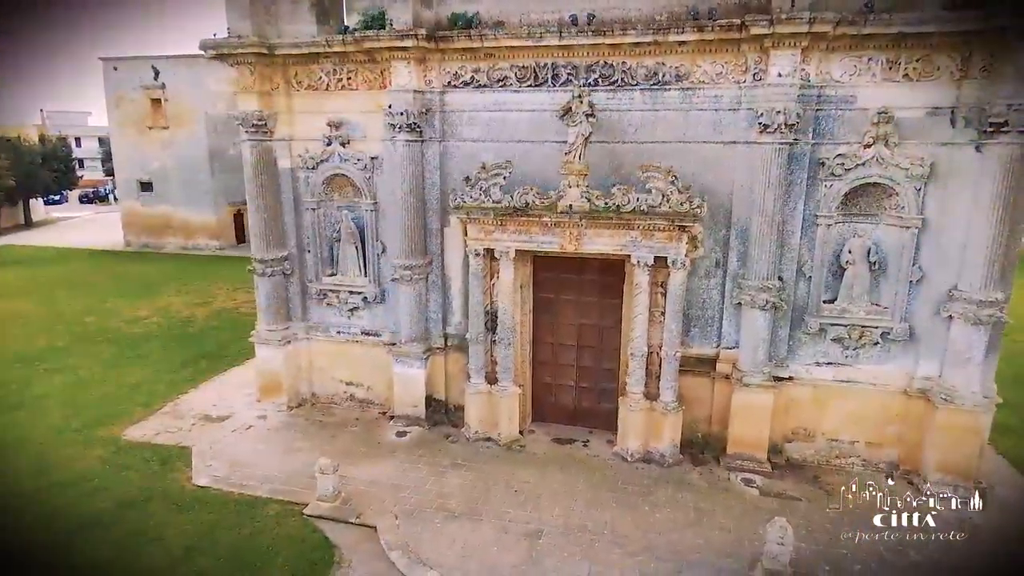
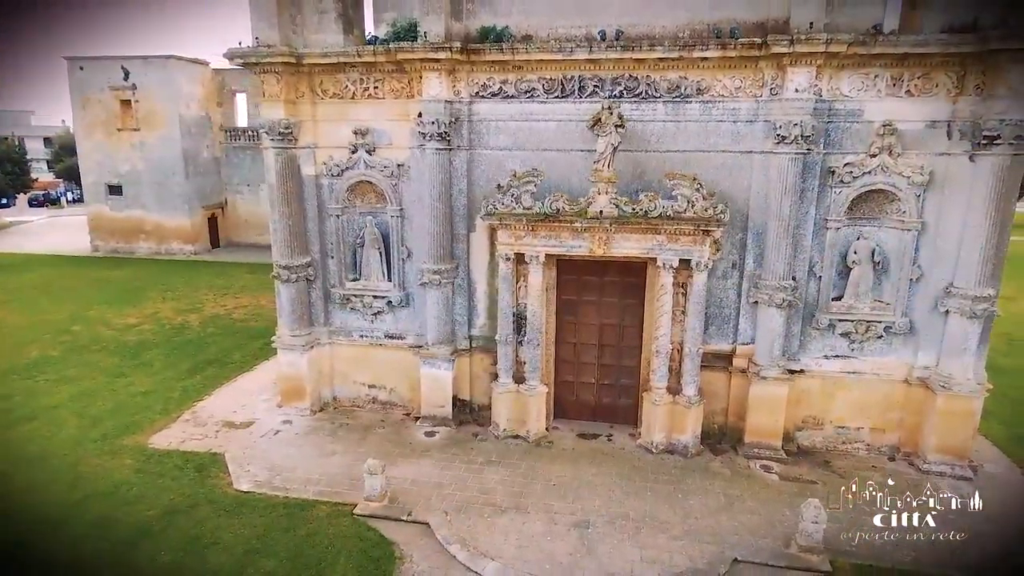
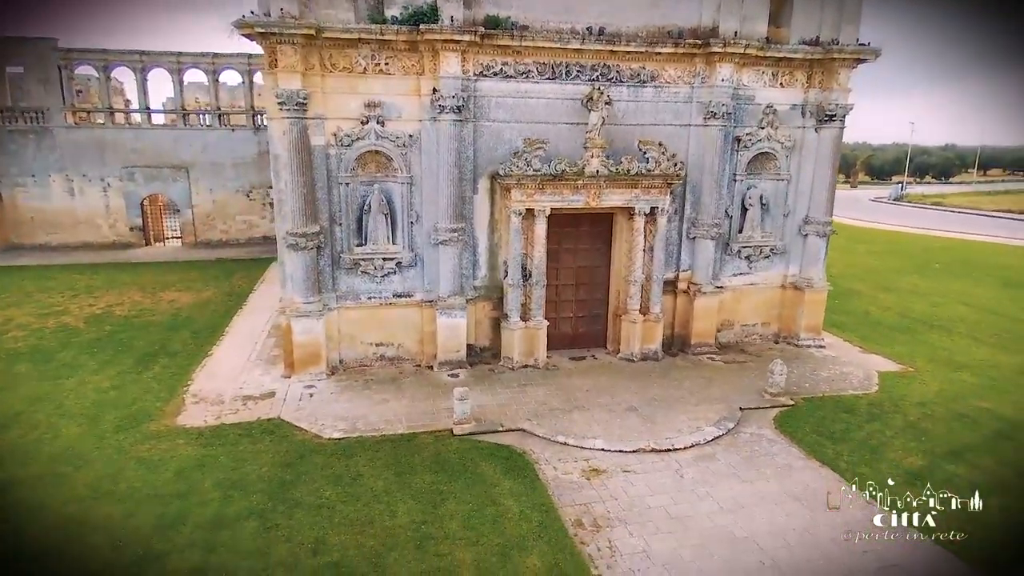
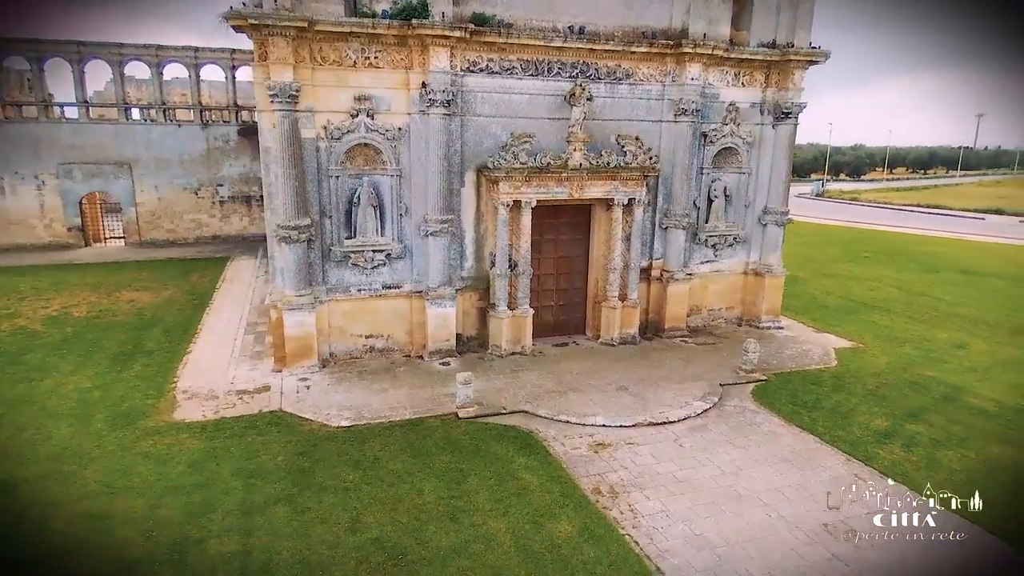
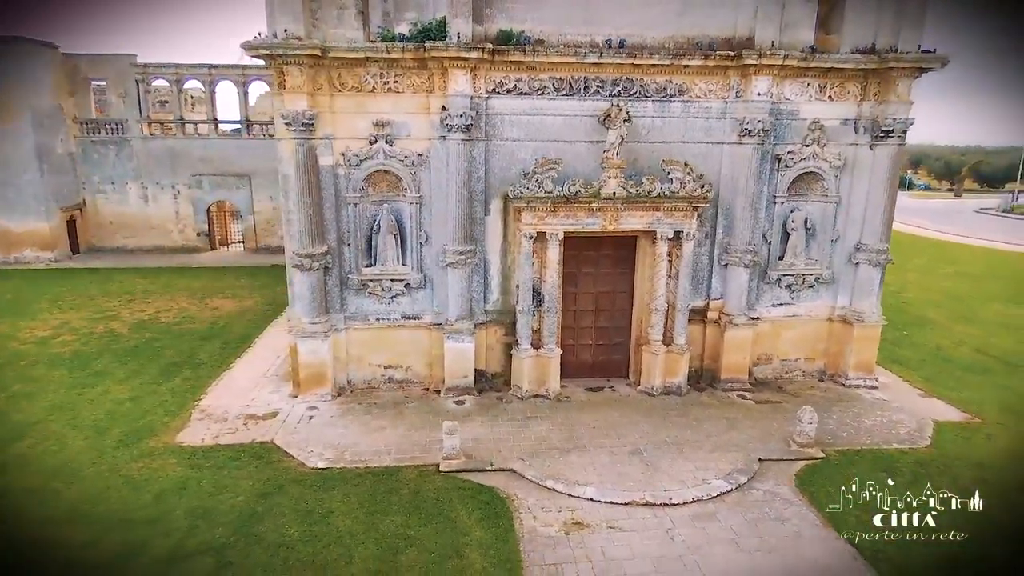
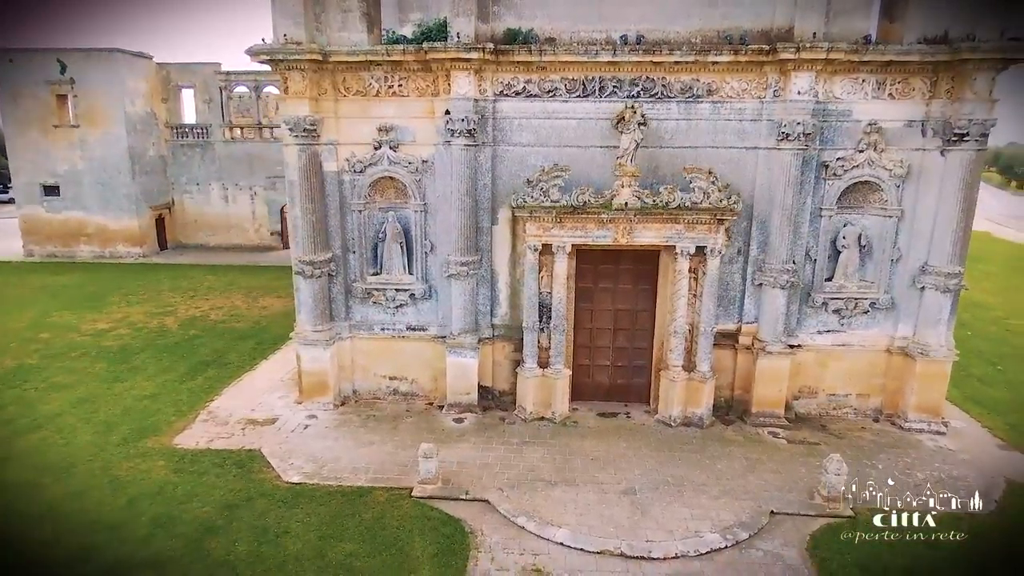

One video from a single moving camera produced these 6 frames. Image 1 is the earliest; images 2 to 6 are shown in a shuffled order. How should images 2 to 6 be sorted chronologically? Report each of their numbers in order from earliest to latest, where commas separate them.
2, 6, 5, 3, 4
